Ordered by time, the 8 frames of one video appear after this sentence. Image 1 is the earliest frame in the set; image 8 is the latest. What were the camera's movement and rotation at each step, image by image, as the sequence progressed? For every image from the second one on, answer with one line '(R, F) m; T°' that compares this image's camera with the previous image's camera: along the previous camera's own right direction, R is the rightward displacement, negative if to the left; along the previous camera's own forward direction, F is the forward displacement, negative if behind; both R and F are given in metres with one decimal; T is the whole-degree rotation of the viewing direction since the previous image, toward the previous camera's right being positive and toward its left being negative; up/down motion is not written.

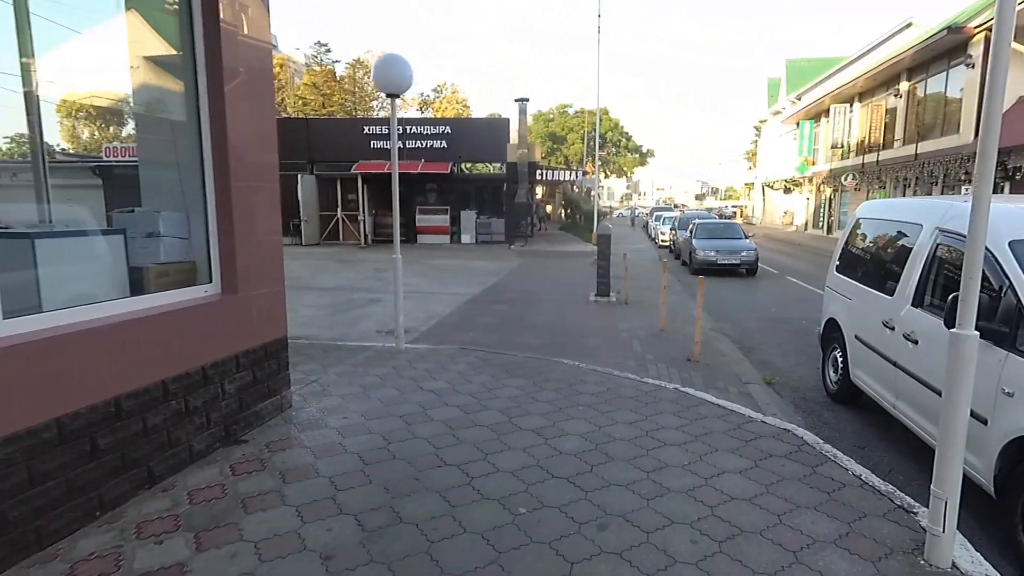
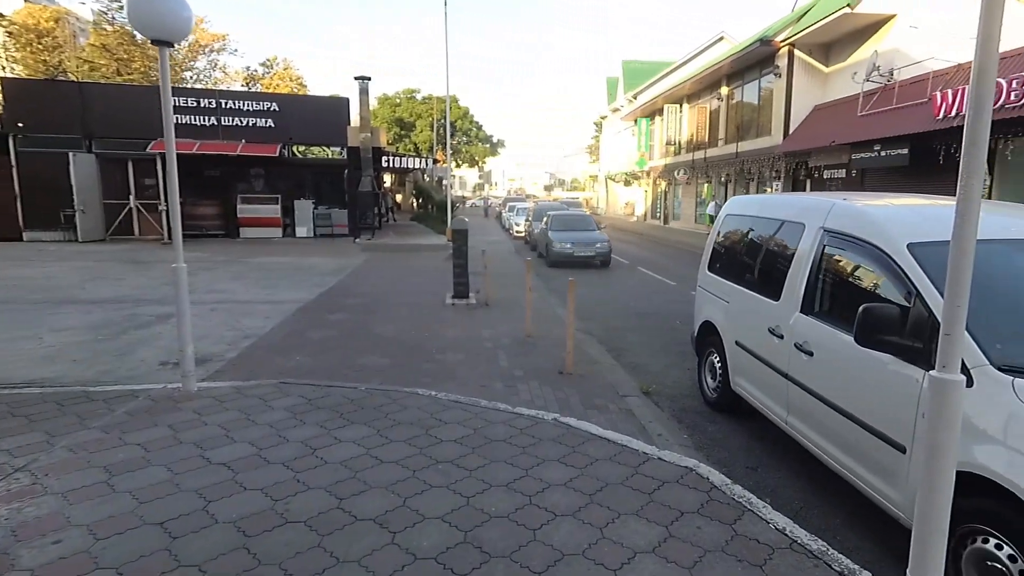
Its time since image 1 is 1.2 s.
(+0.1, +1.1) m; +15°
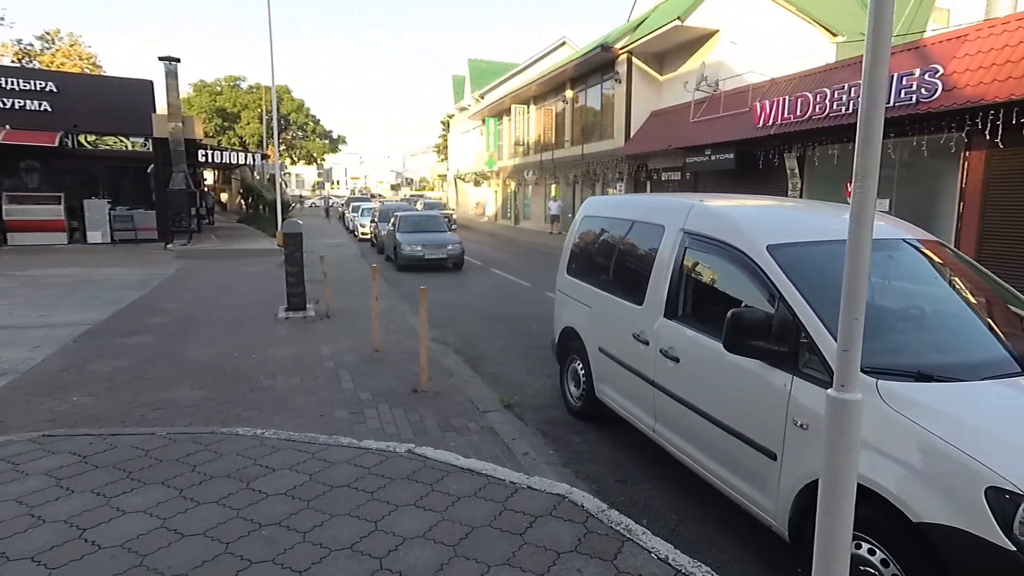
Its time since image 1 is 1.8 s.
(+0.1, +0.5) m; +15°
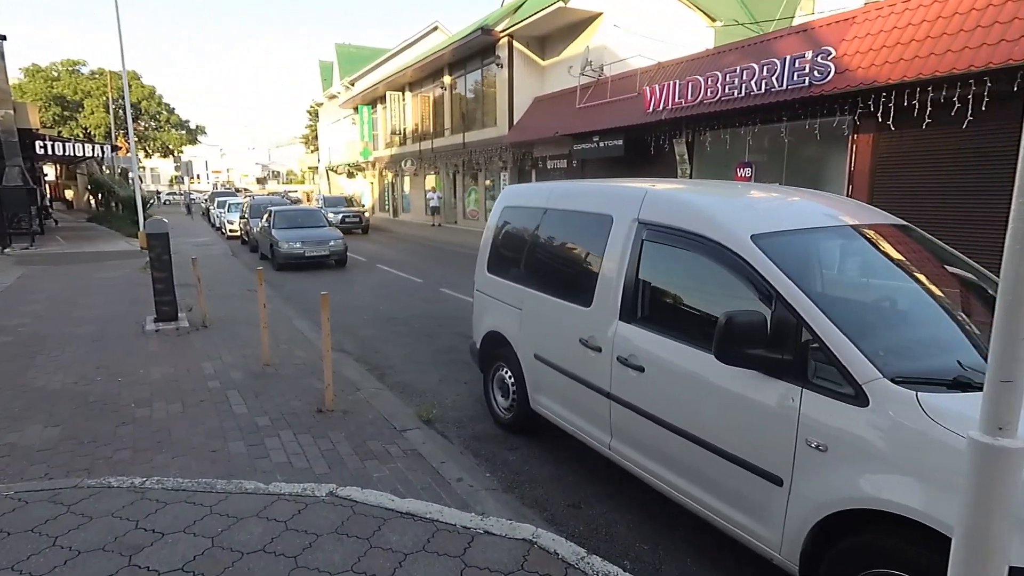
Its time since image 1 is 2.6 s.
(-0.2, +0.5) m; +10°
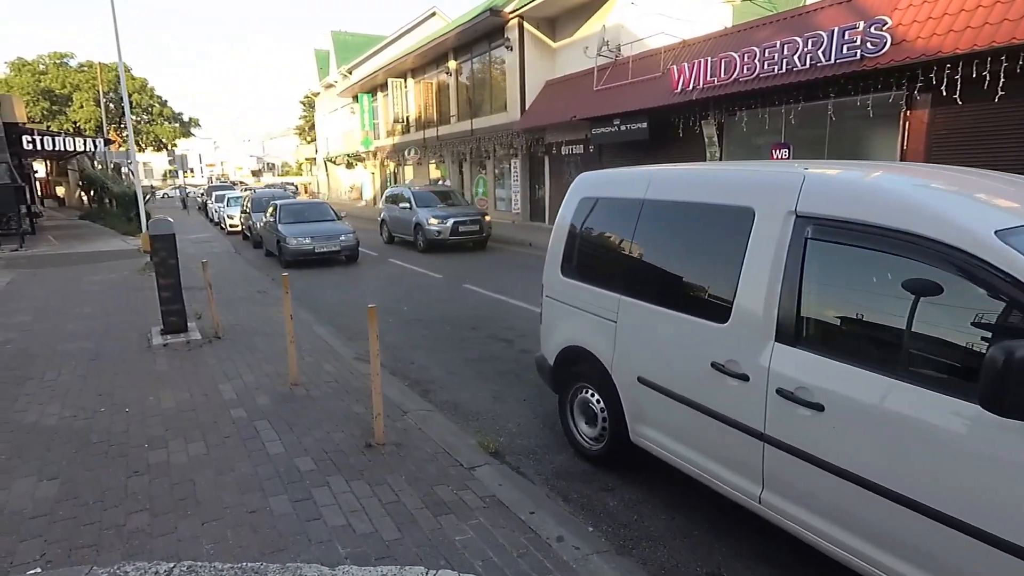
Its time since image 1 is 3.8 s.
(-0.7, +0.9) m; 0°
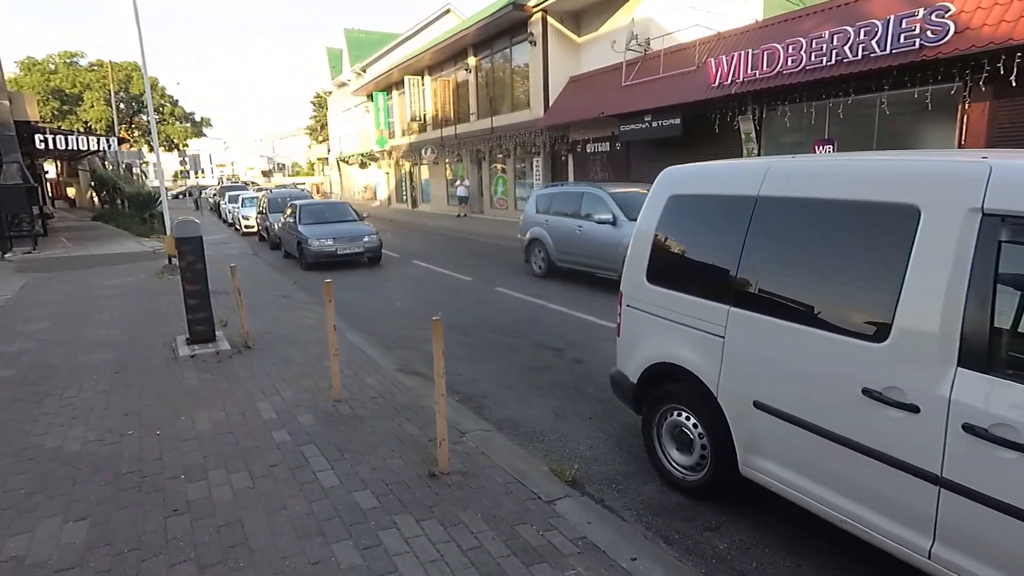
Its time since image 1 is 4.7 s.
(-0.5, +0.5) m; -1°
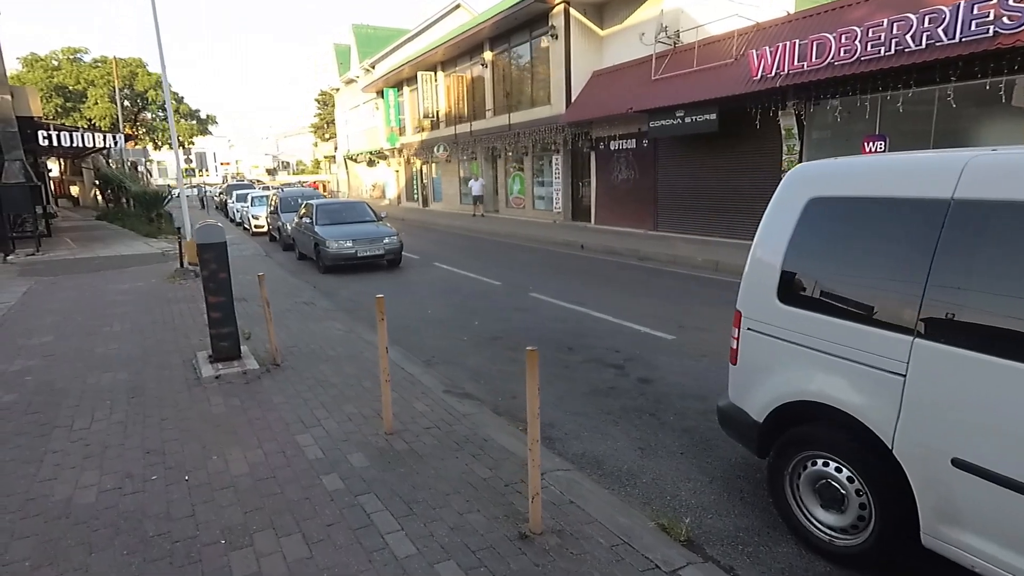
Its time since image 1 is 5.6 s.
(-0.6, +0.7) m; 0°
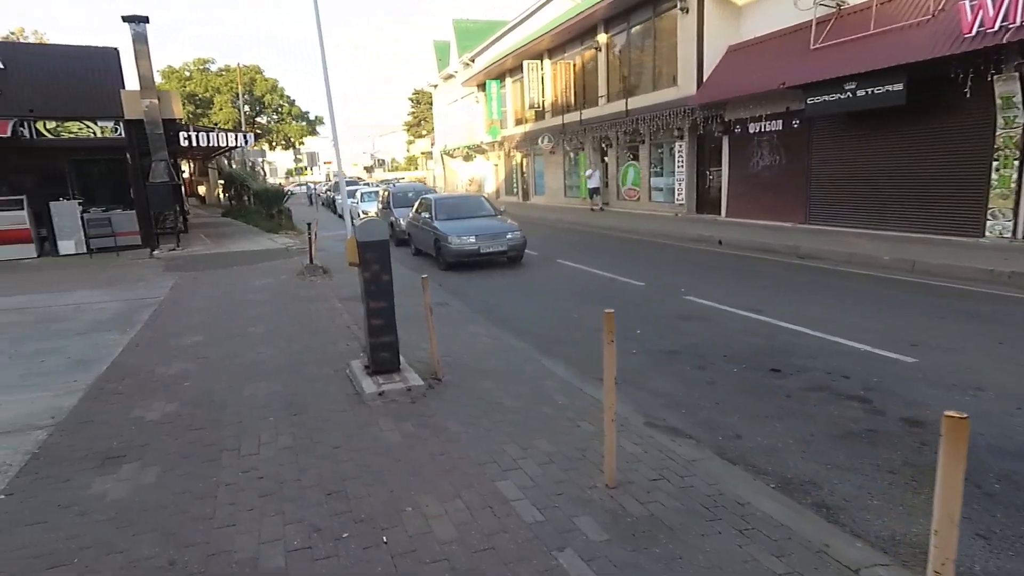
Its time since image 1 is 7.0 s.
(-1.1, +1.0) m; -9°
